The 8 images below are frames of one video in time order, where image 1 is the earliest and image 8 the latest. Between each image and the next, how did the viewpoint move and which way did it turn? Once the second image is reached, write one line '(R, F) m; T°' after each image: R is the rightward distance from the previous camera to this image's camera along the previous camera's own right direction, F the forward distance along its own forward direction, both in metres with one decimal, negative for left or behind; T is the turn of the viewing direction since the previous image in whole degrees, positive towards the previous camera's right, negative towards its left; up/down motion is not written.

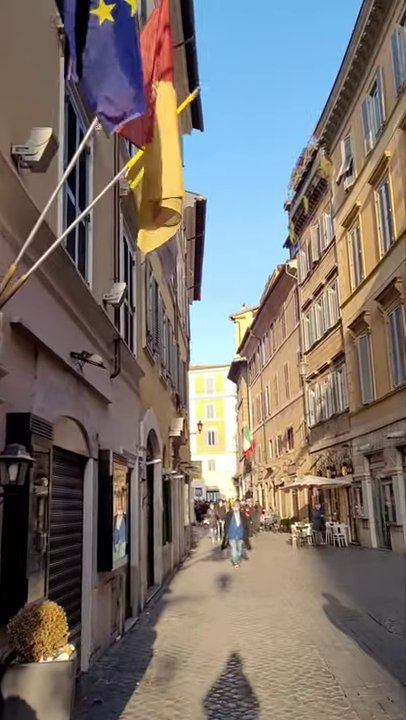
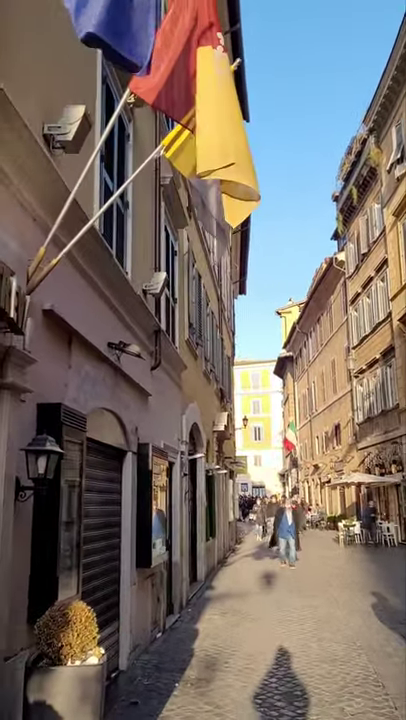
(0.0, +0.3) m; -4°
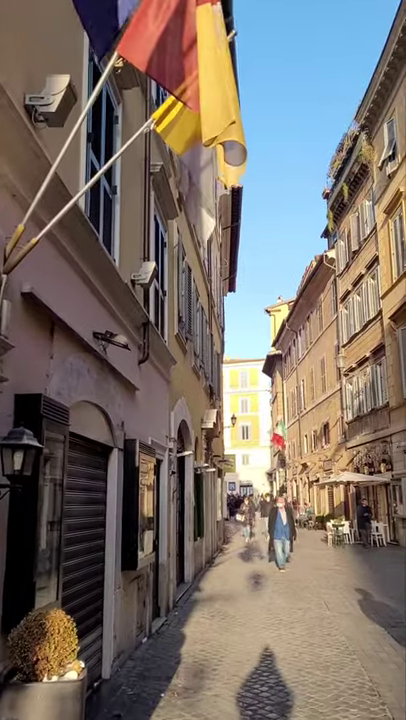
(0.0, +0.3) m; +1°
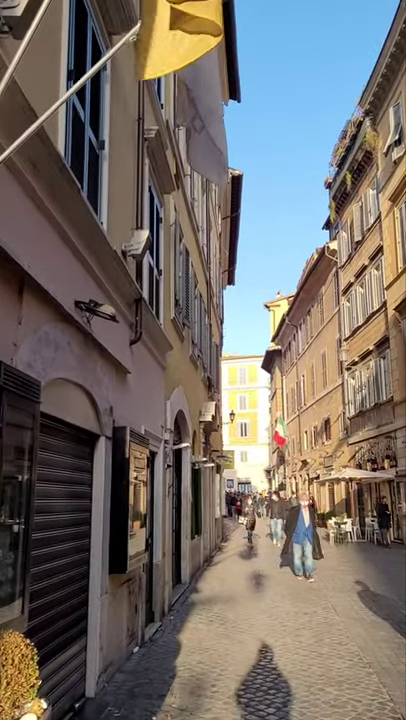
(0.0, +0.8) m; 0°
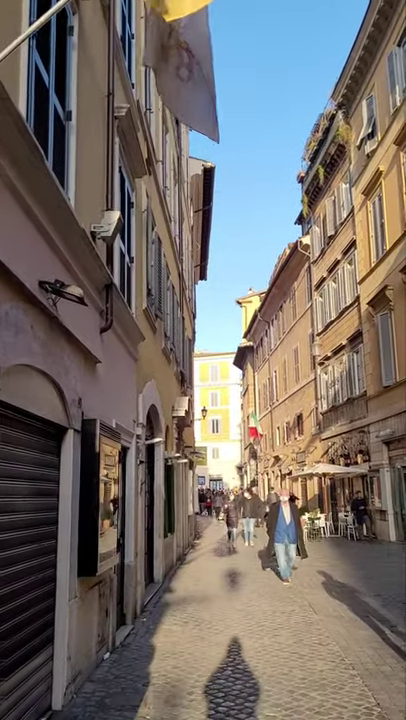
(0.0, +0.4) m; +3°
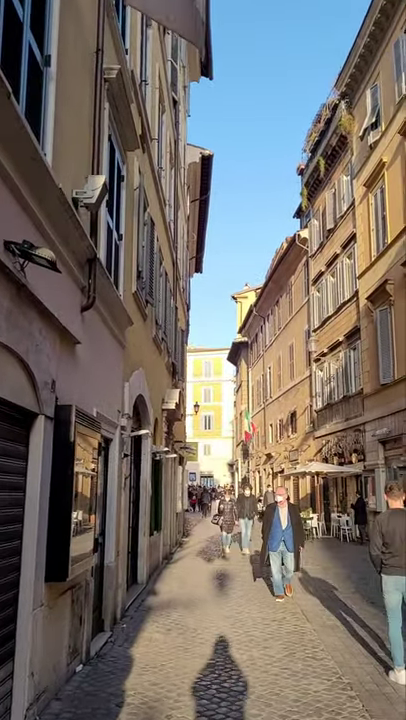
(0.0, +0.6) m; +1°
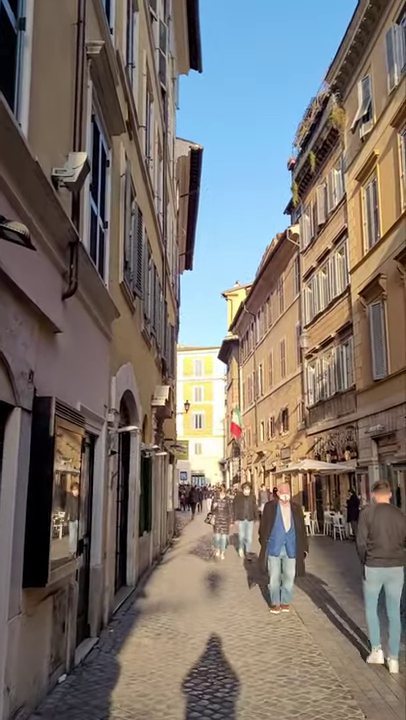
(0.0, +0.4) m; +1°
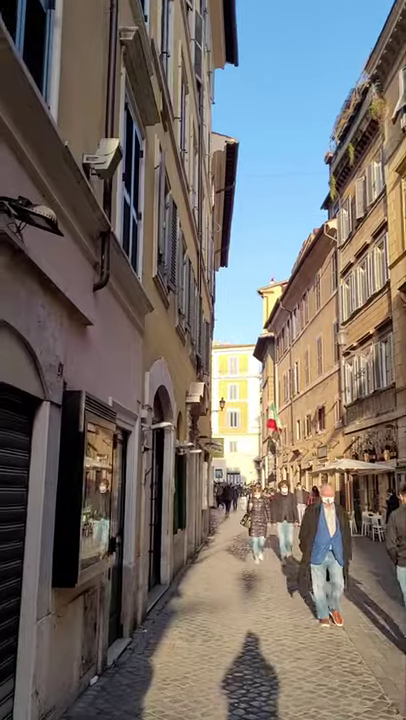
(0.0, +0.2) m; -3°
